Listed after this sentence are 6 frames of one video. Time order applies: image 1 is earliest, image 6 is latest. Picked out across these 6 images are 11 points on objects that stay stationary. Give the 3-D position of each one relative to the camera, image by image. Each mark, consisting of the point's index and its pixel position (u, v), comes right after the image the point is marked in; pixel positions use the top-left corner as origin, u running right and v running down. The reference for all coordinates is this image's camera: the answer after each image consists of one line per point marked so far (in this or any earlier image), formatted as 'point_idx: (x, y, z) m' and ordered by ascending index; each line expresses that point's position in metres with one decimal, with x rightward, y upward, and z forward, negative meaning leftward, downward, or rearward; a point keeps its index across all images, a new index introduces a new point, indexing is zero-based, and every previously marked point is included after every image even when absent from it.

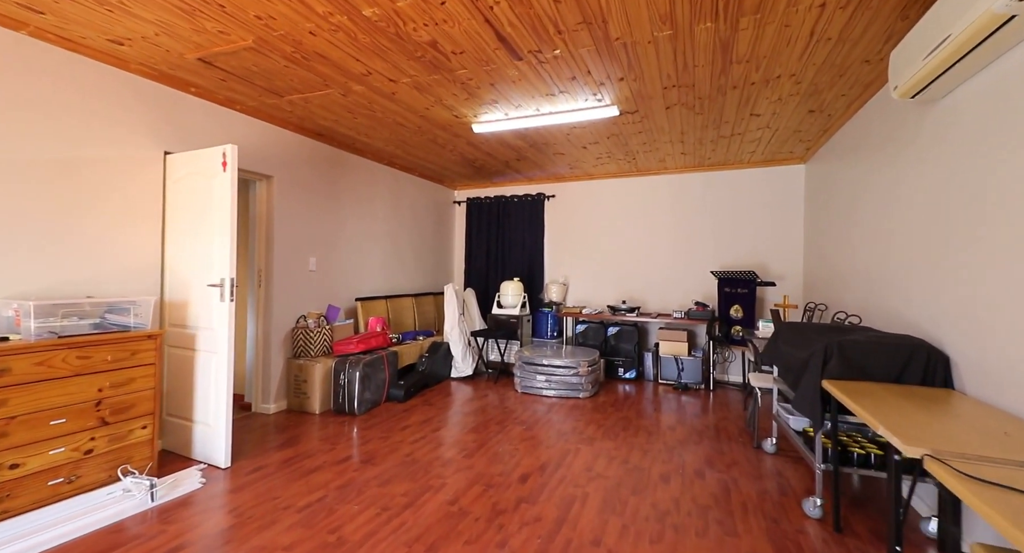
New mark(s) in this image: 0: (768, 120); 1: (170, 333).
0: (+1.9, +1.2, +3.5) m
1: (-2.2, -0.4, +2.9) m
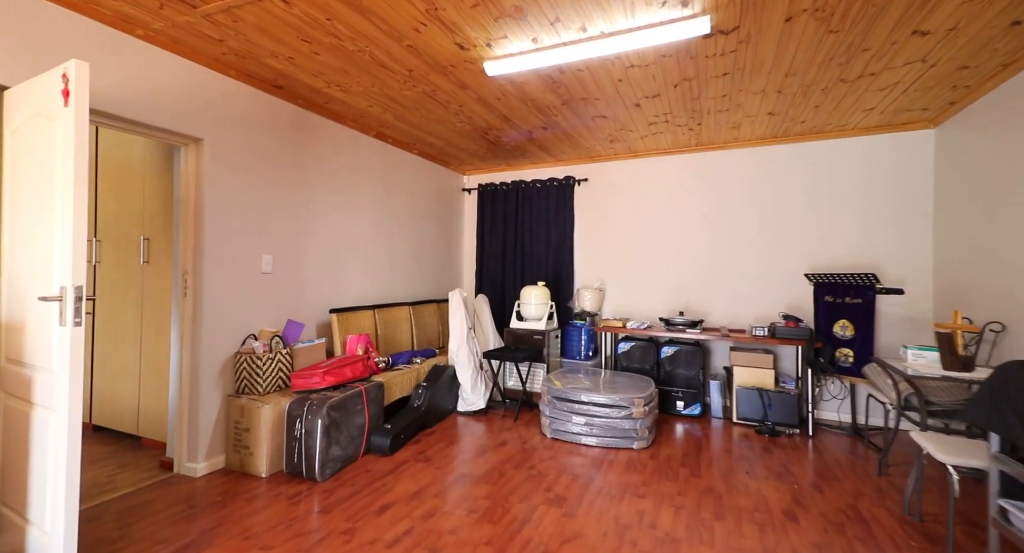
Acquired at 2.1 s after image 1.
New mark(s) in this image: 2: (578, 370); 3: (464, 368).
0: (+2.1, +1.2, +2.3) m
1: (-2.0, -0.4, +1.8) m
2: (+0.5, -0.8, +3.8) m
3: (-0.4, -0.7, +3.7) m
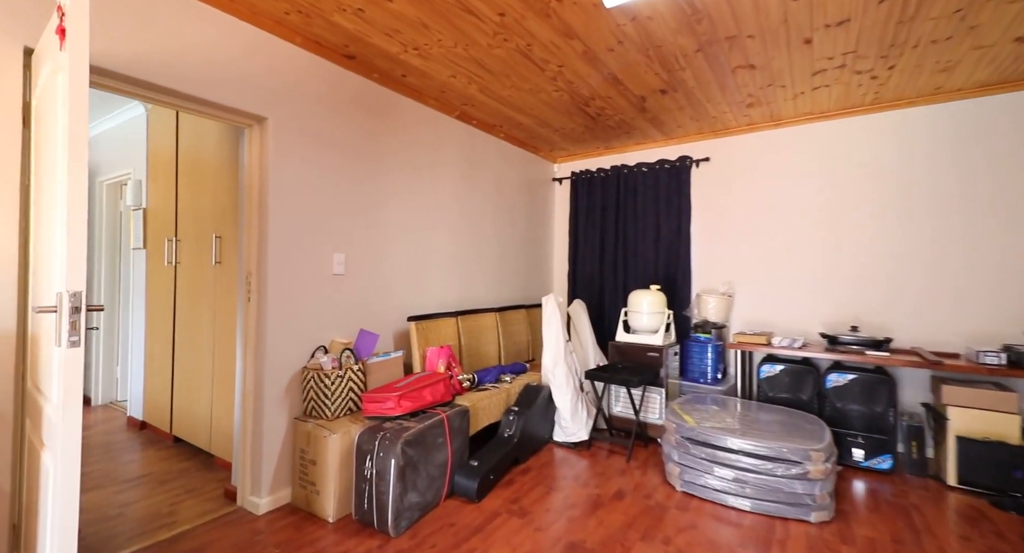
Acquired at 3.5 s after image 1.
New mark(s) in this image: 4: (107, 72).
0: (+2.5, +1.1, +1.2) m
1: (-1.6, -0.4, +1.5) m
2: (+1.3, -0.8, +3.0) m
3: (+0.3, -0.8, +3.1) m
4: (-1.7, +0.8, +1.8) m
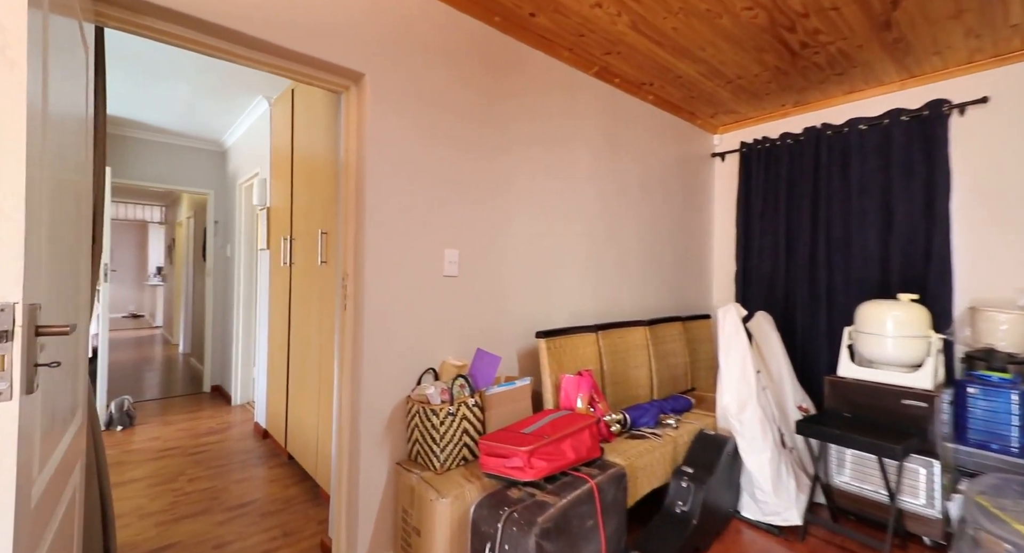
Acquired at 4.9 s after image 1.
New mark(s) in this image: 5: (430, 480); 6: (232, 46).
0: (+2.8, +1.1, -0.2) m
1: (-1.1, -0.4, +1.1) m
2: (+2.0, -0.8, +1.8) m
3: (+1.1, -0.8, +2.1) m
4: (-1.1, +0.8, +1.4) m
5: (-0.3, -0.8, +1.7) m
6: (-1.0, +0.8, +1.6) m
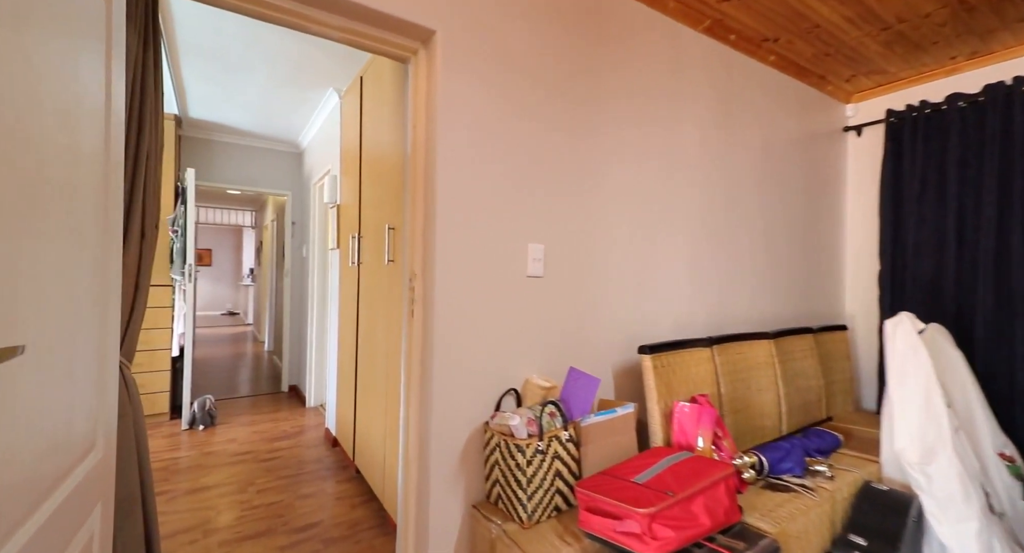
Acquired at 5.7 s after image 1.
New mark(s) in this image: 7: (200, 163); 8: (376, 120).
0: (+2.8, +1.1, -1.0) m
1: (-0.9, -0.4, +0.9) m
2: (+2.3, -0.8, +1.1) m
3: (+1.5, -0.8, +1.5) m
4: (-0.8, +0.8, +1.2) m
5: (0.0, -0.8, +1.3) m
6: (-0.7, +0.8, +1.3) m
7: (-3.1, +1.1, +4.5) m
8: (-0.8, +0.9, +2.7) m
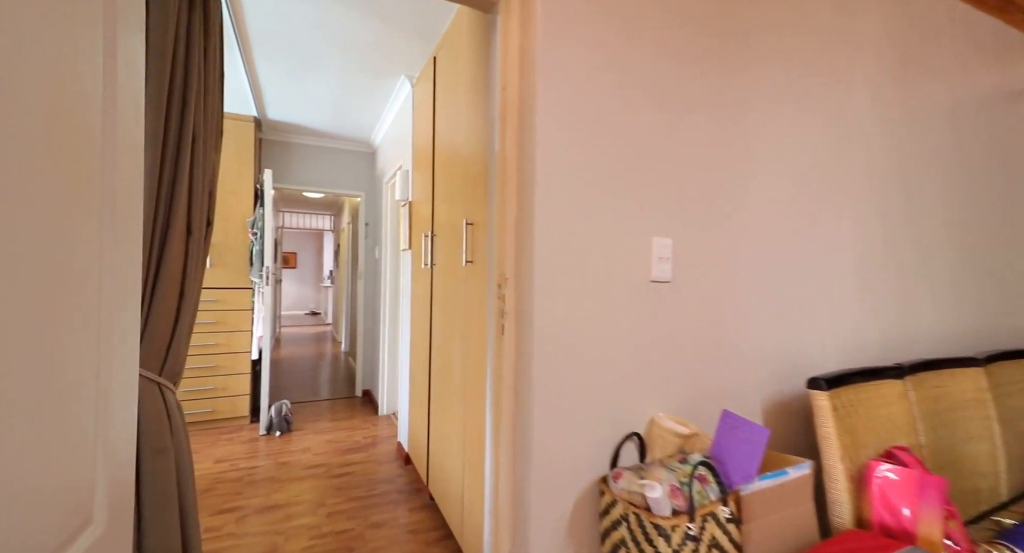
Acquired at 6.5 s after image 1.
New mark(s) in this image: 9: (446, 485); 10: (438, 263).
0: (+2.7, +1.1, -1.8) m
1: (-0.7, -0.4, +0.6) m
2: (+2.6, -0.8, +0.3) m
3: (+1.8, -0.8, +0.9) m
4: (-0.6, +0.8, +0.9) m
5: (+0.3, -0.8, +0.9) m
6: (-0.4, +0.8, +1.0) m
7: (-2.3, +1.1, +4.5) m
8: (-0.3, +0.9, +2.4) m
9: (-0.3, -1.0, +2.2) m
10: (-0.4, +0.1, +2.5) m
